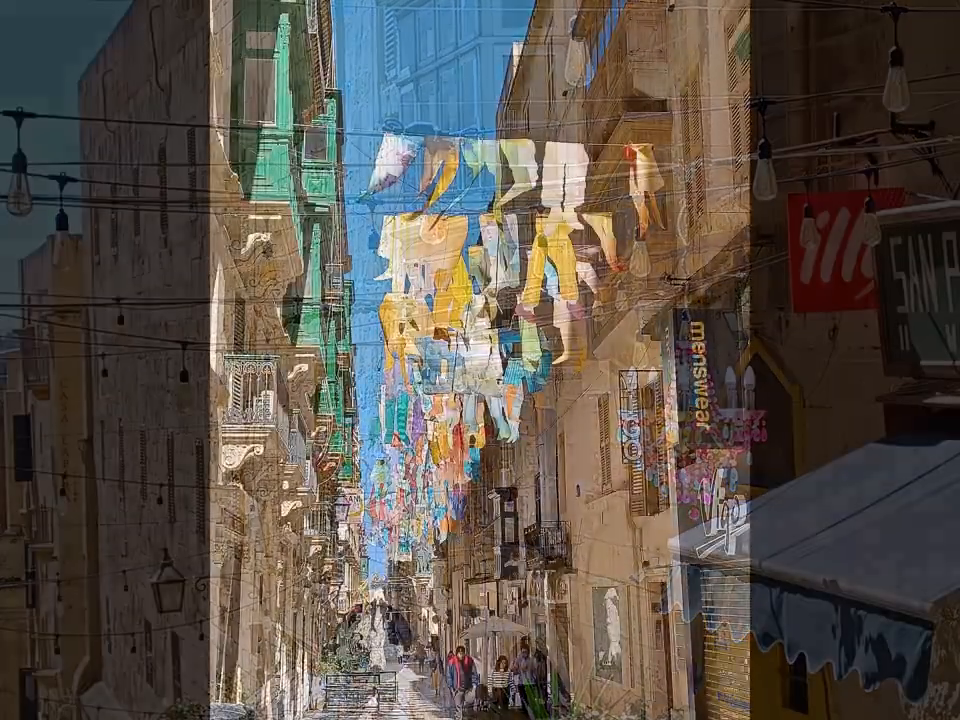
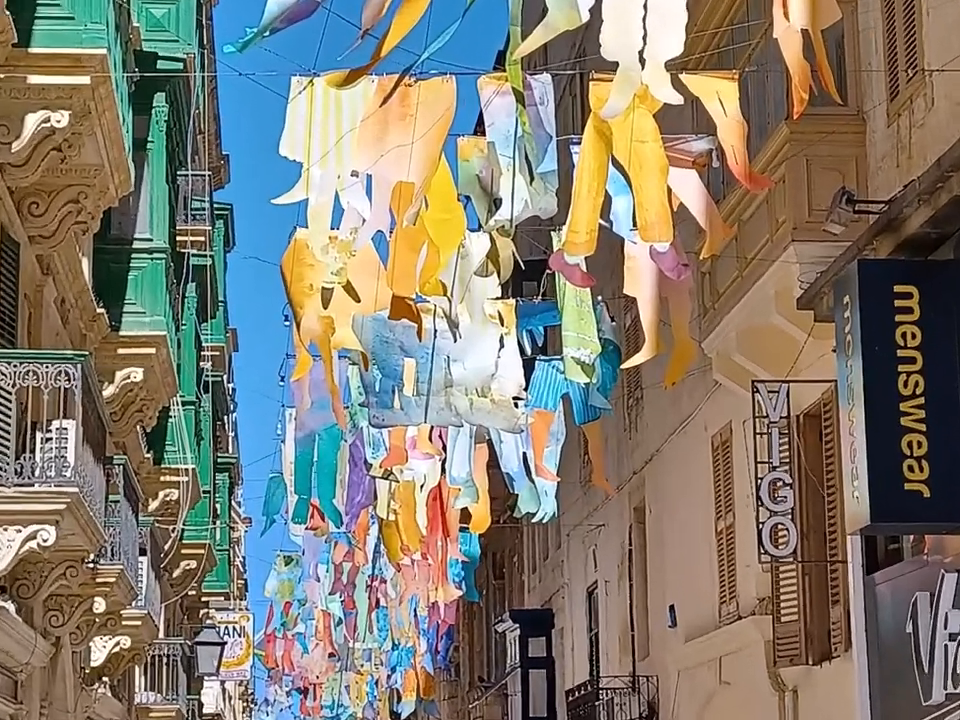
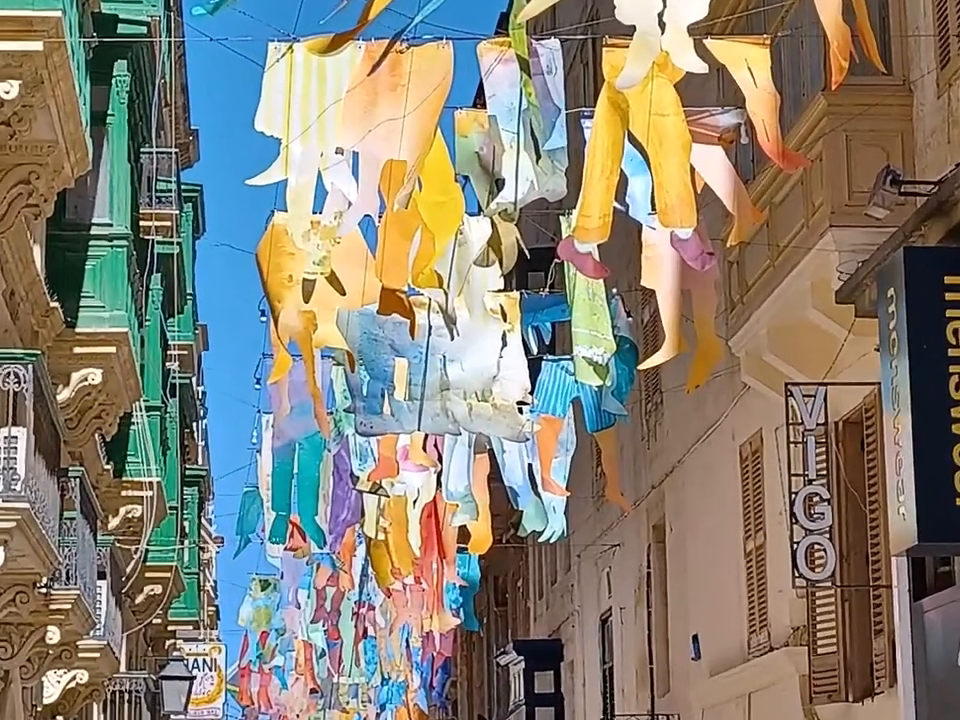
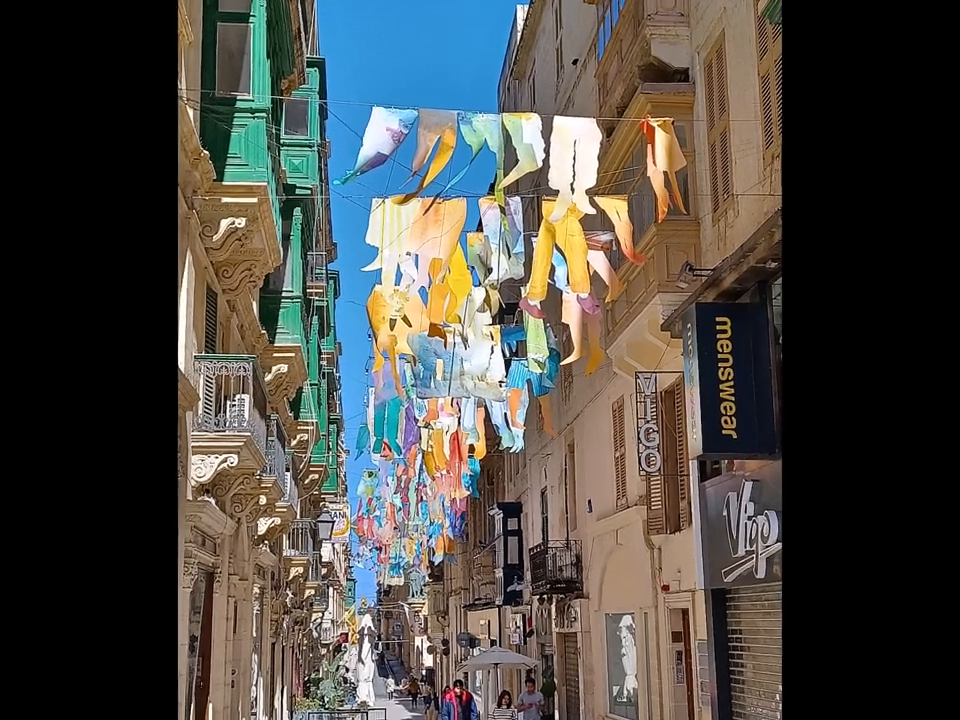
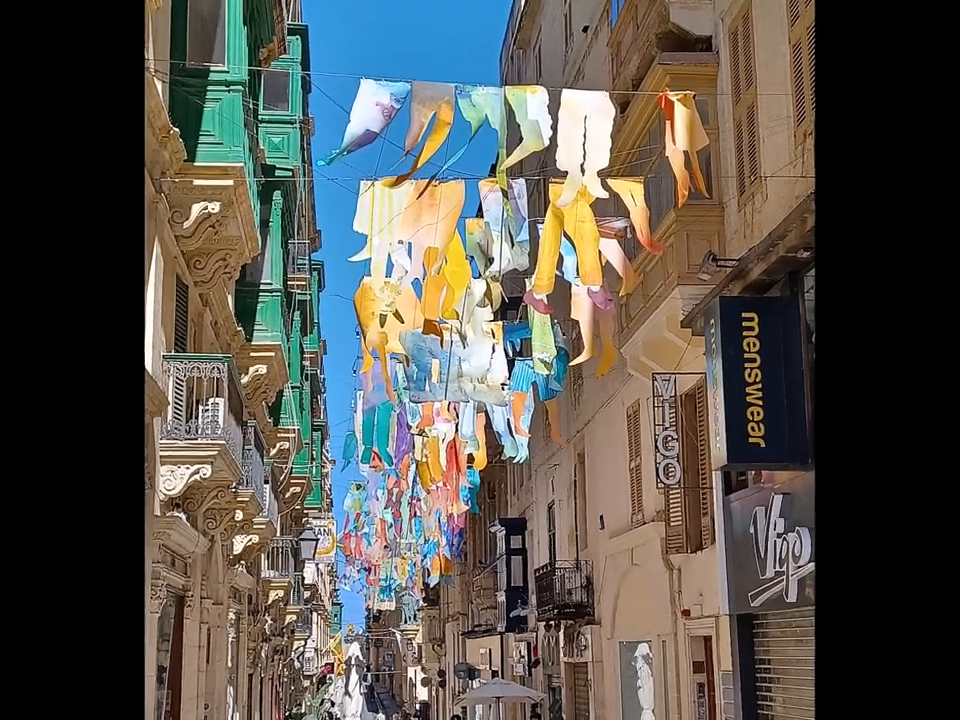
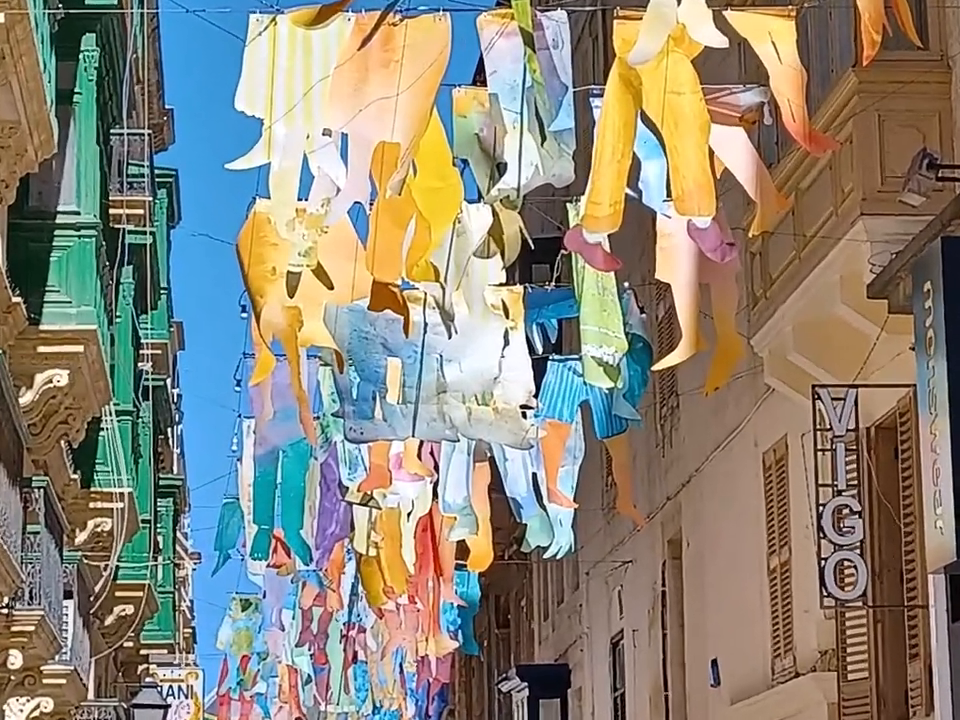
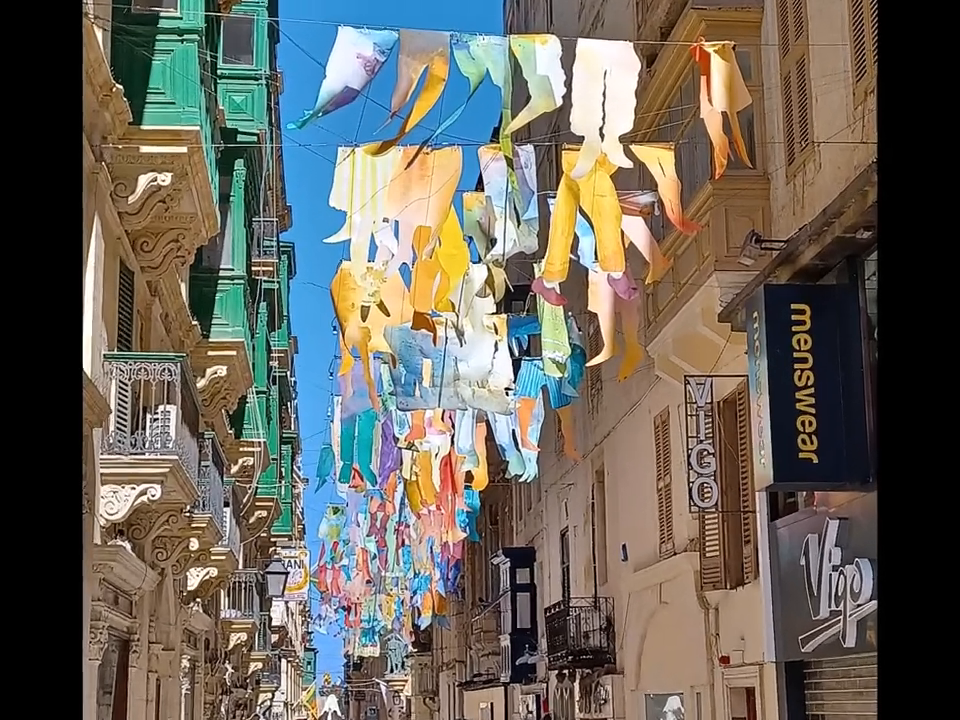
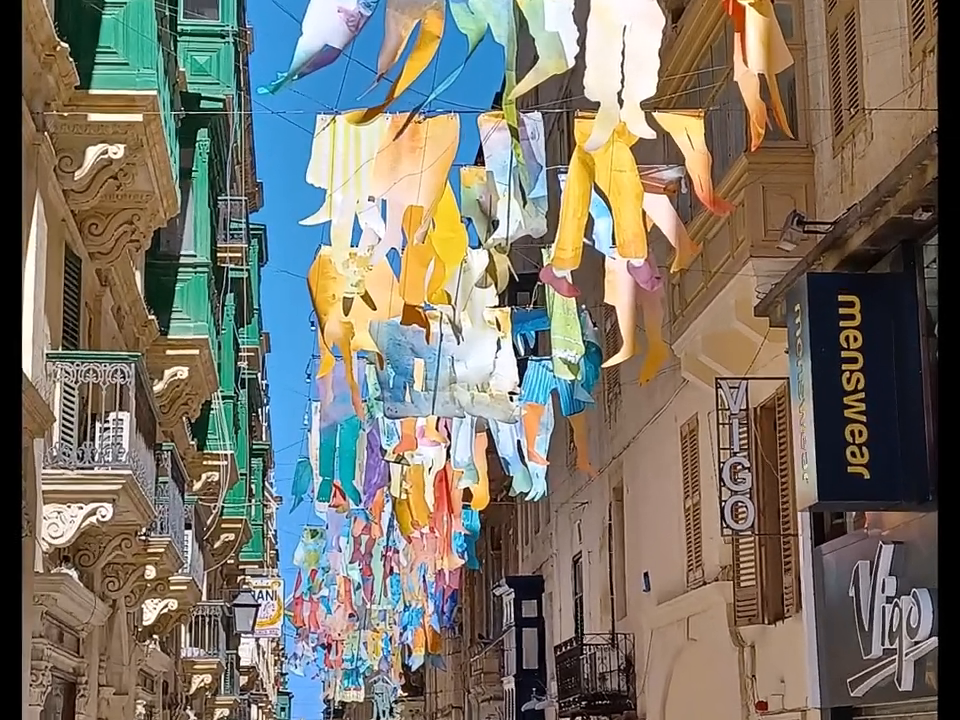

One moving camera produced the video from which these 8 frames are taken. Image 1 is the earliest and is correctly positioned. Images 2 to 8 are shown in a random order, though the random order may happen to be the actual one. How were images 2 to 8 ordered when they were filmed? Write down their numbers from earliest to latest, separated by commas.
4, 5, 7, 8, 2, 3, 6
